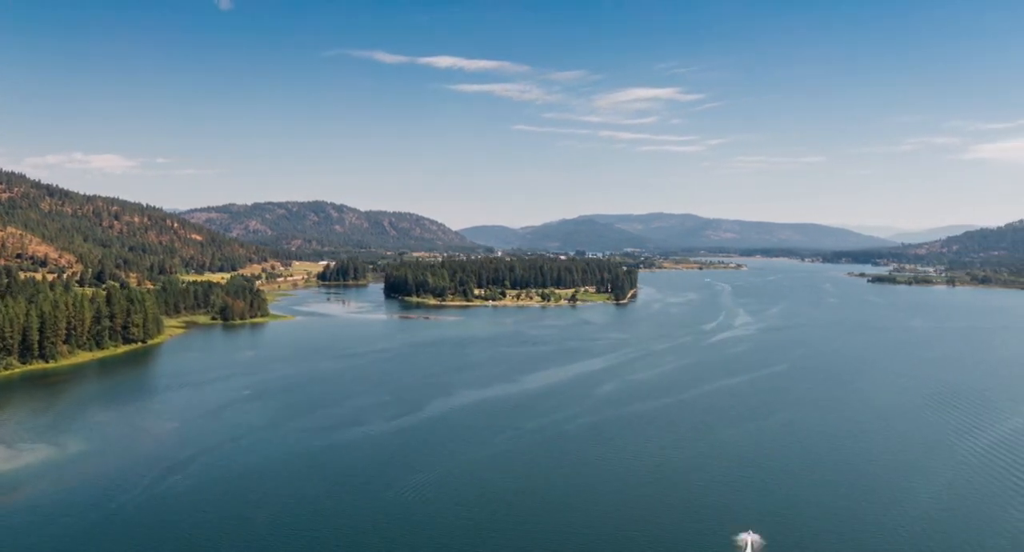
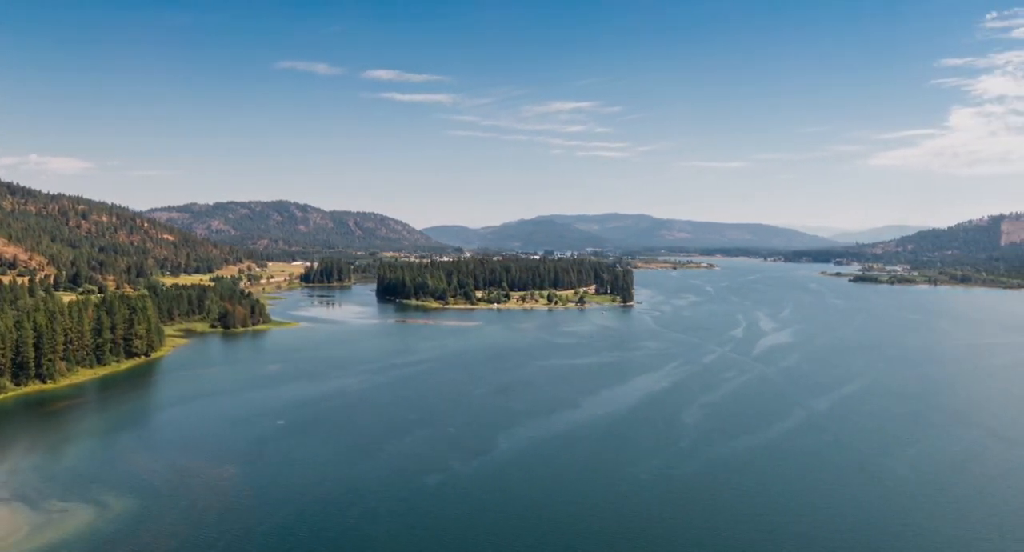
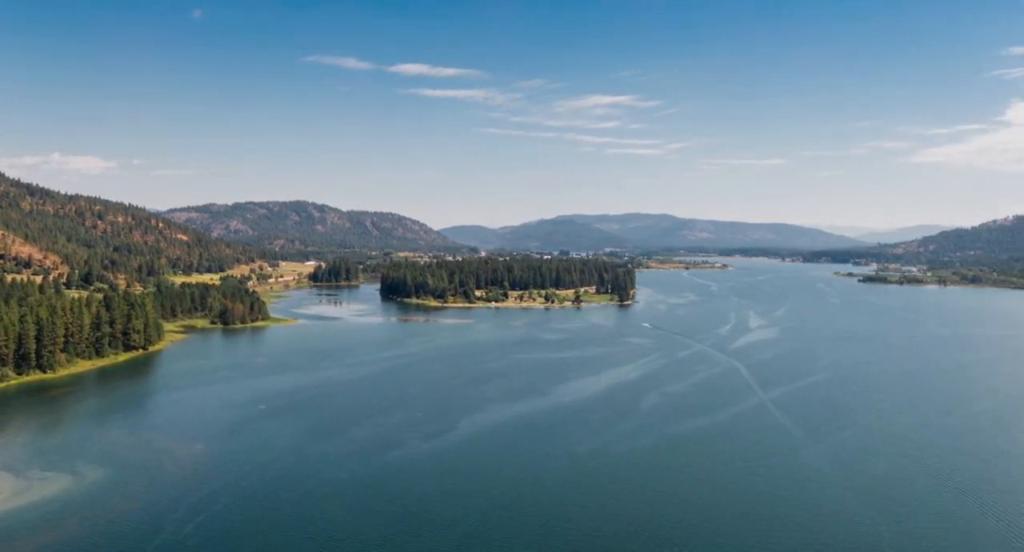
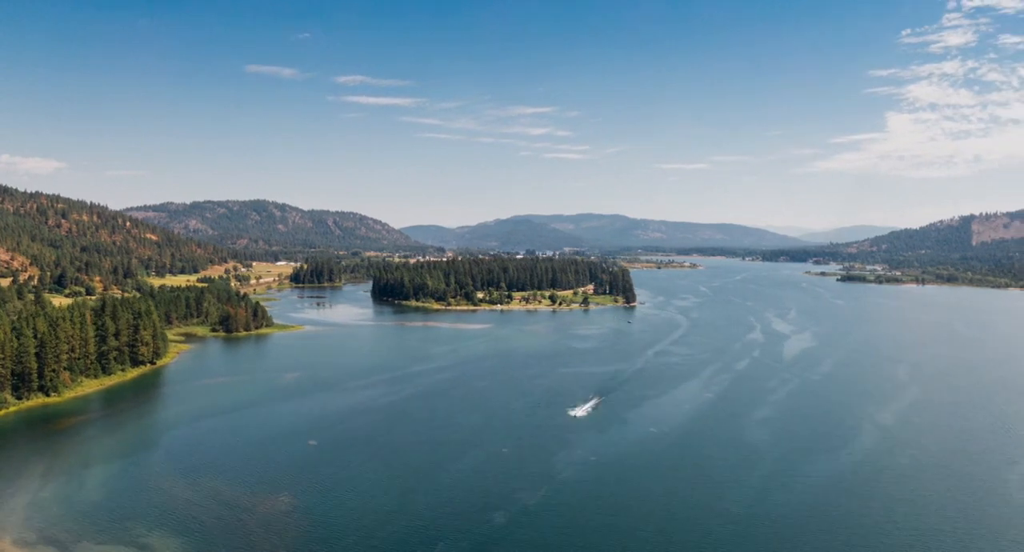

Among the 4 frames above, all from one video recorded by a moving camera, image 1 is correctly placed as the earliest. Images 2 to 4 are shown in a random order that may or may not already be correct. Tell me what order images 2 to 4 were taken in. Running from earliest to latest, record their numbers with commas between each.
3, 2, 4
